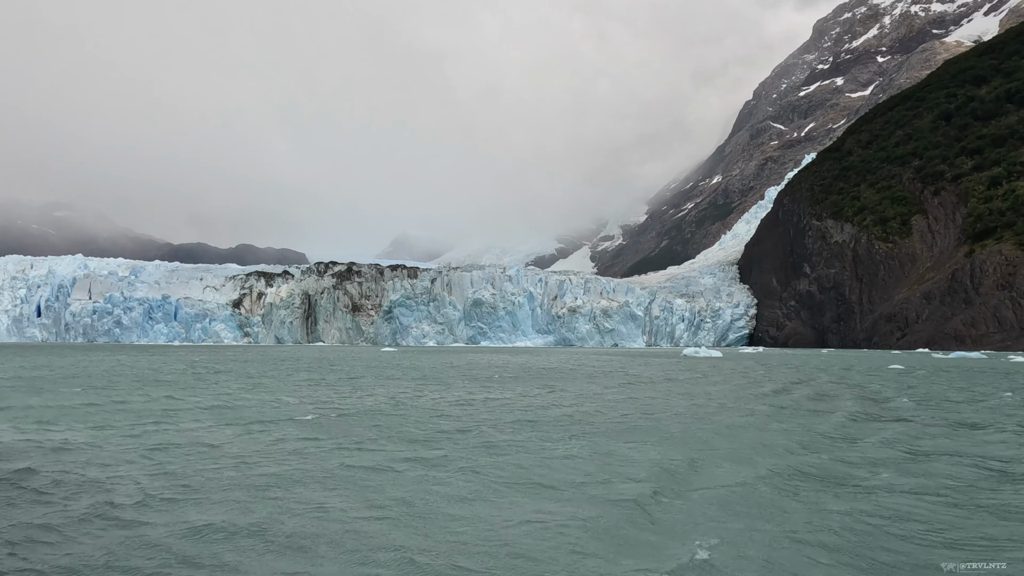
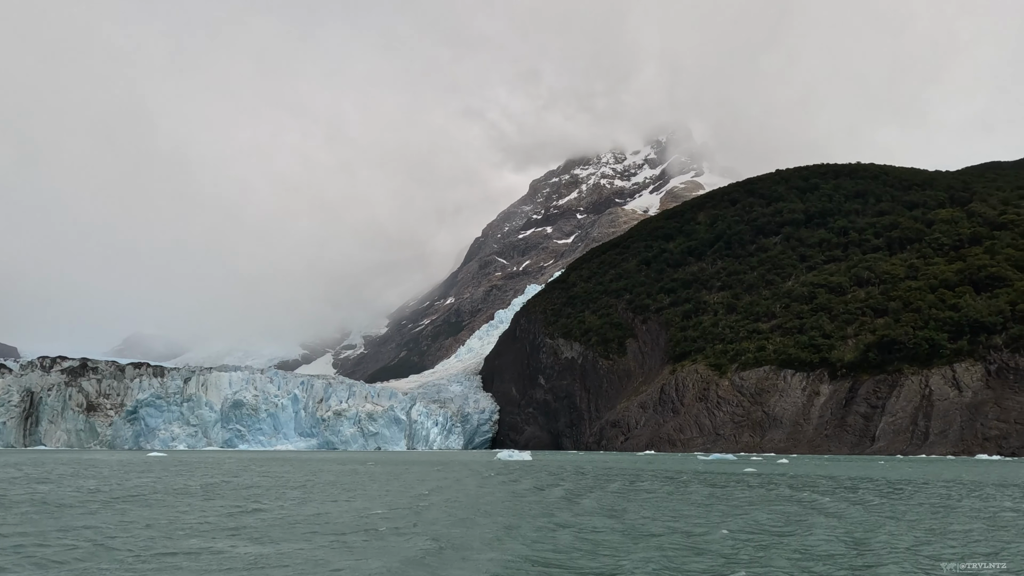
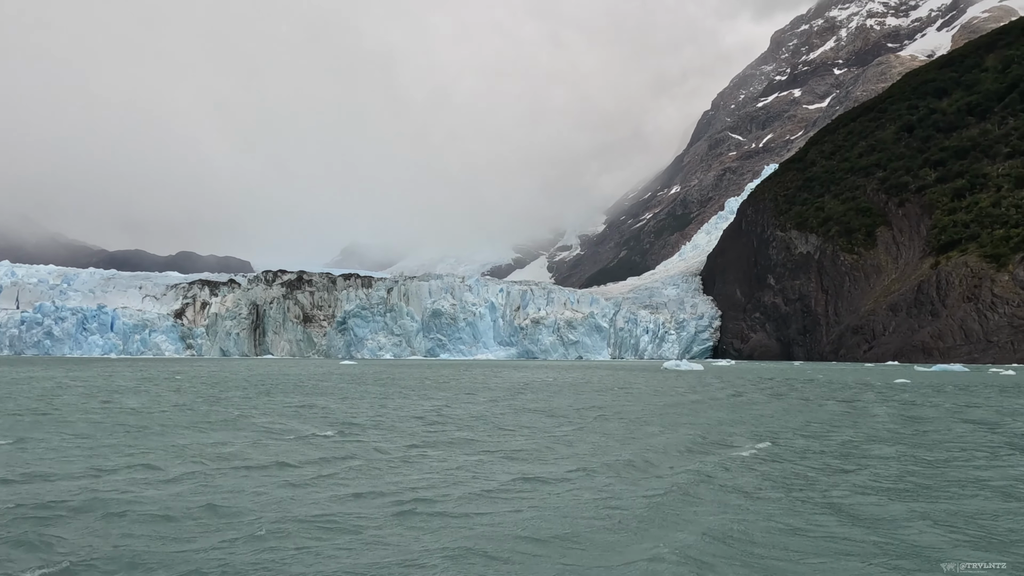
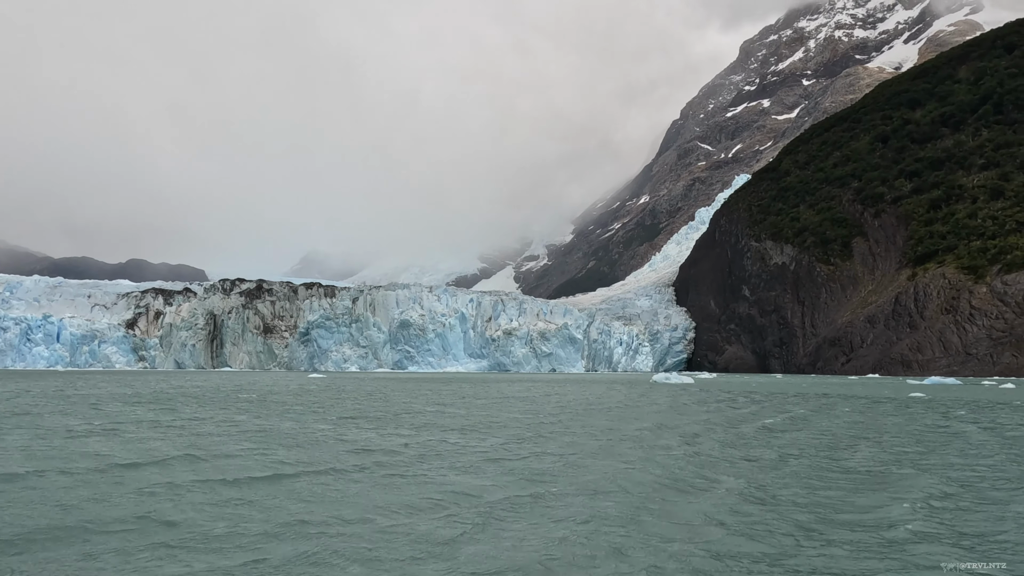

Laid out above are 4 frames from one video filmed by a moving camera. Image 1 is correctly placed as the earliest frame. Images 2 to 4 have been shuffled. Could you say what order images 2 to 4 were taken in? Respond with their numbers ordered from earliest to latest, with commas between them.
3, 4, 2
